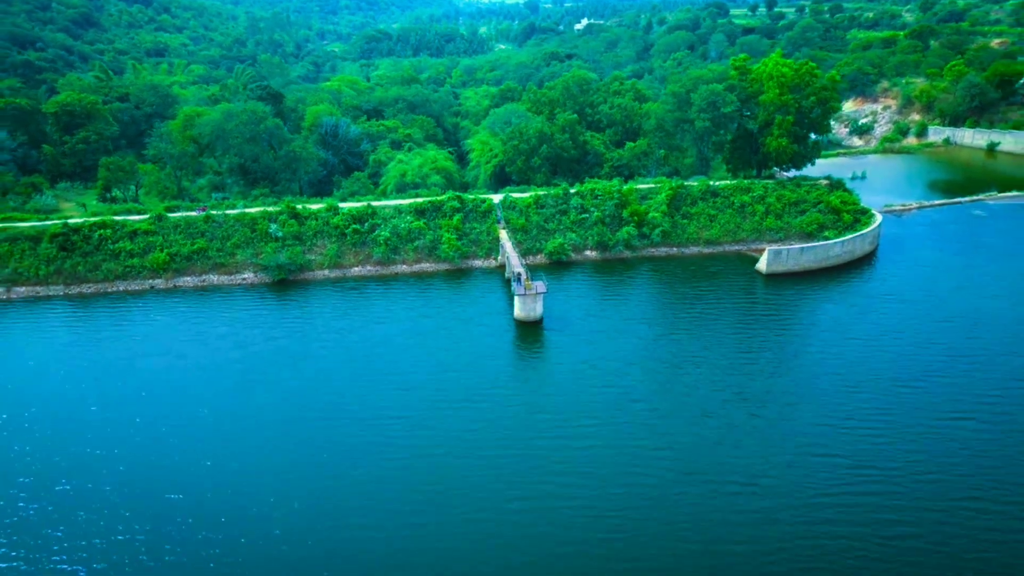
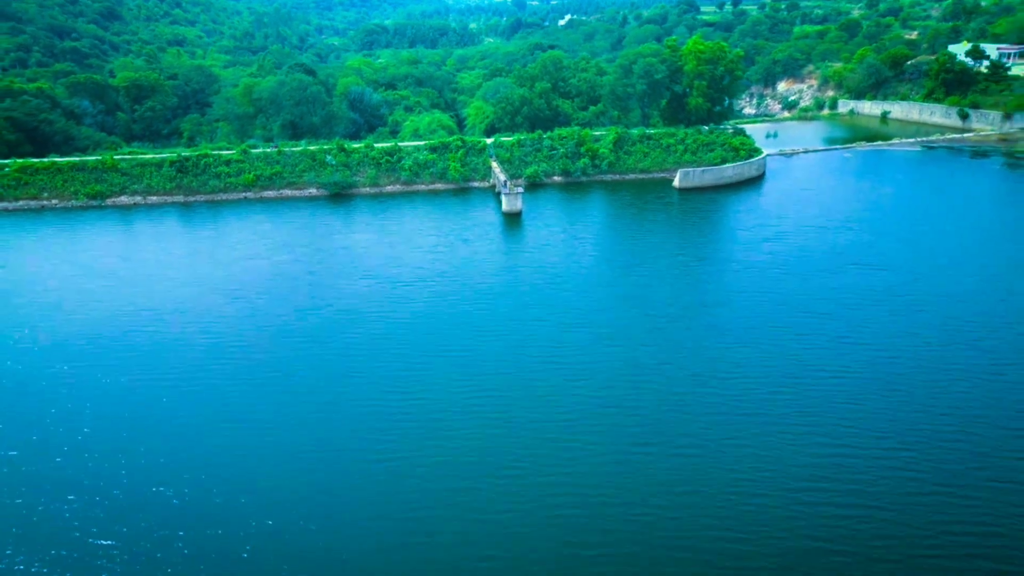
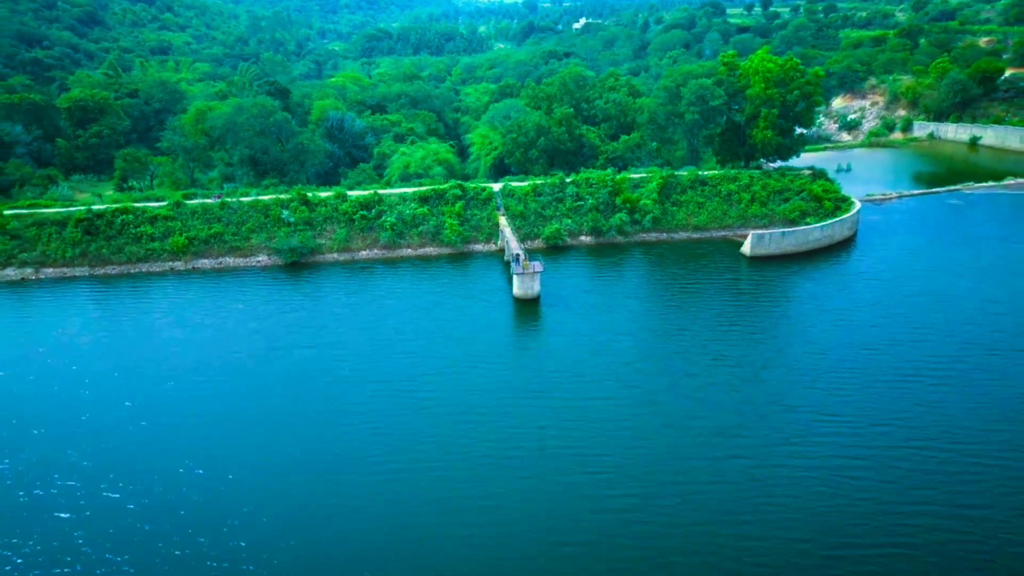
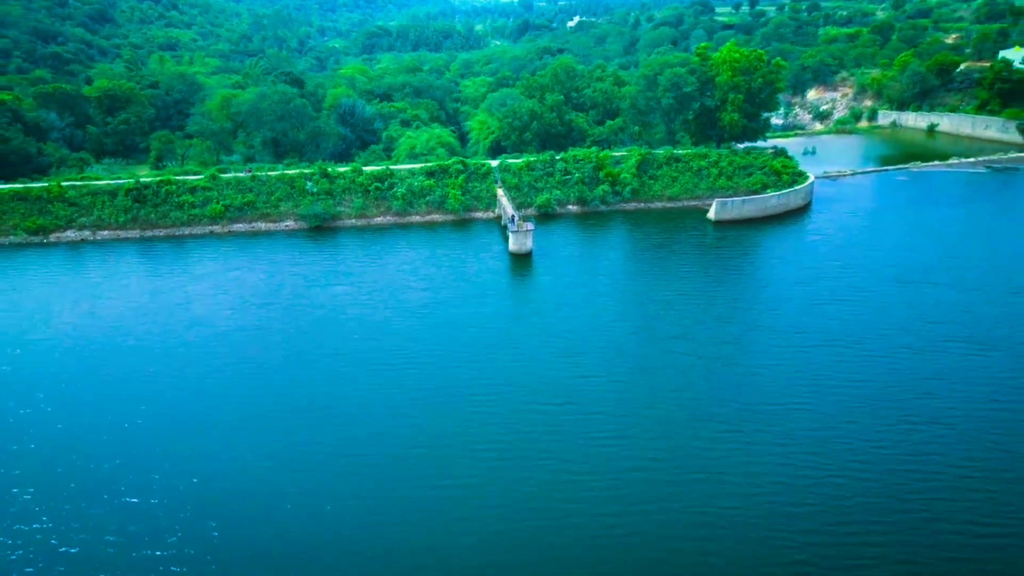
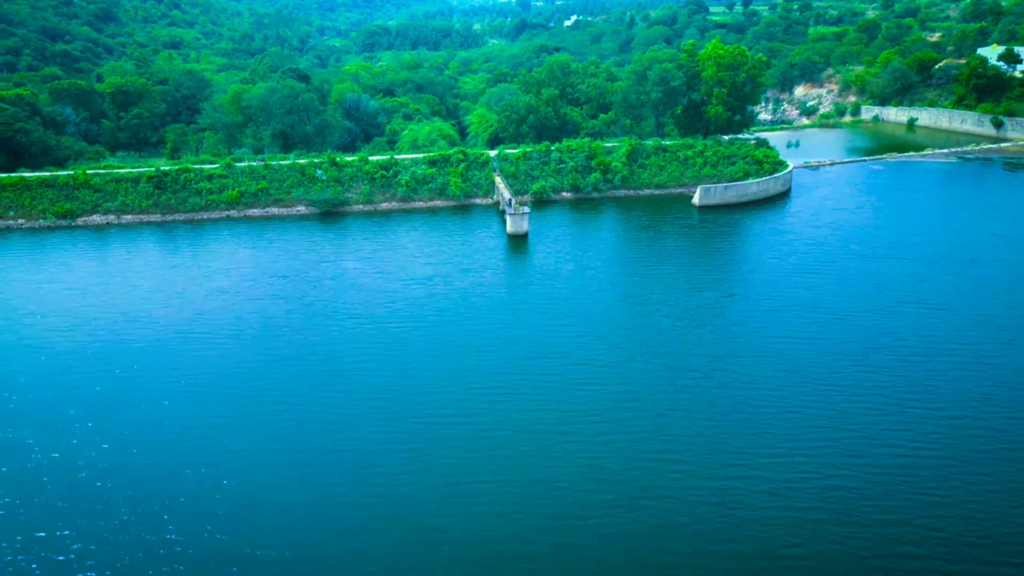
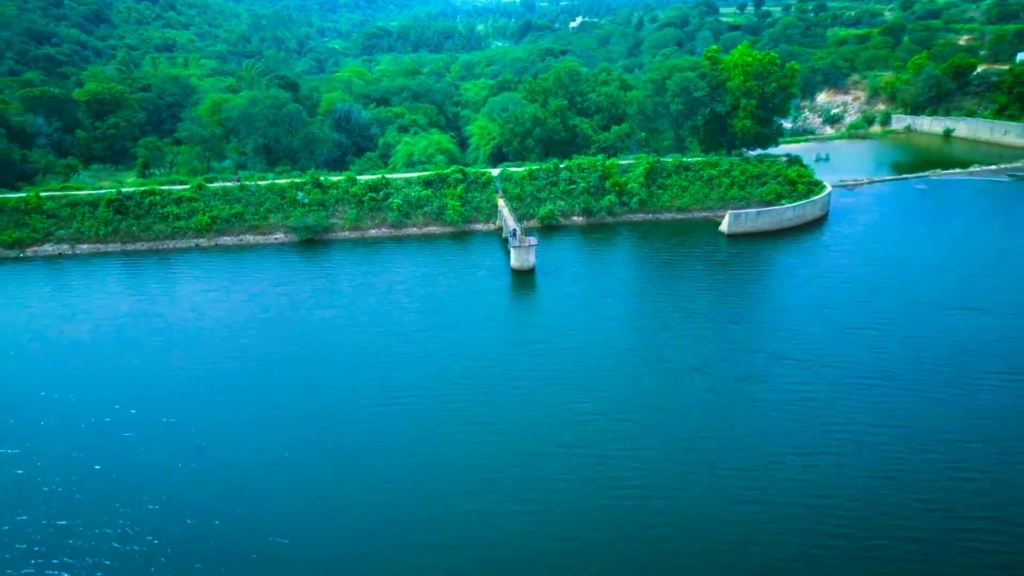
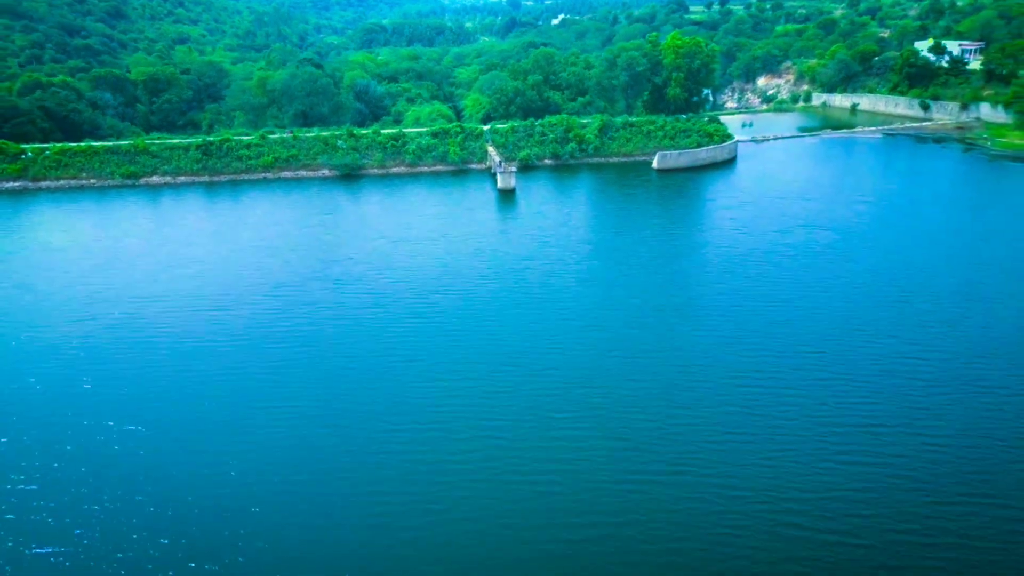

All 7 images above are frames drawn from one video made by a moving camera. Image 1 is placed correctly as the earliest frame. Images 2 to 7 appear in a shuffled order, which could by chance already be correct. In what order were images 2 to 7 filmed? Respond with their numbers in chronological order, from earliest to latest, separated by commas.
3, 6, 4, 5, 2, 7
